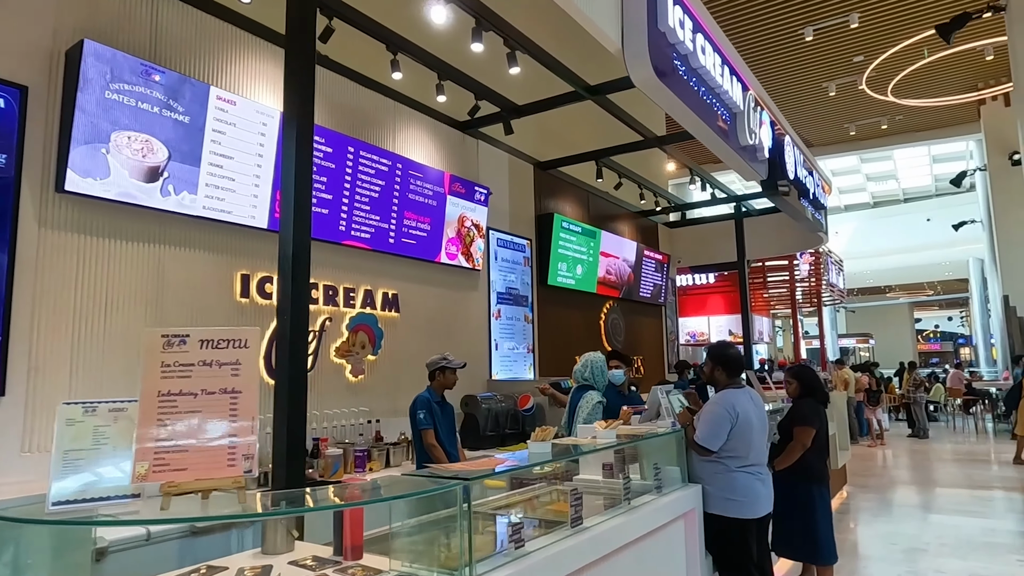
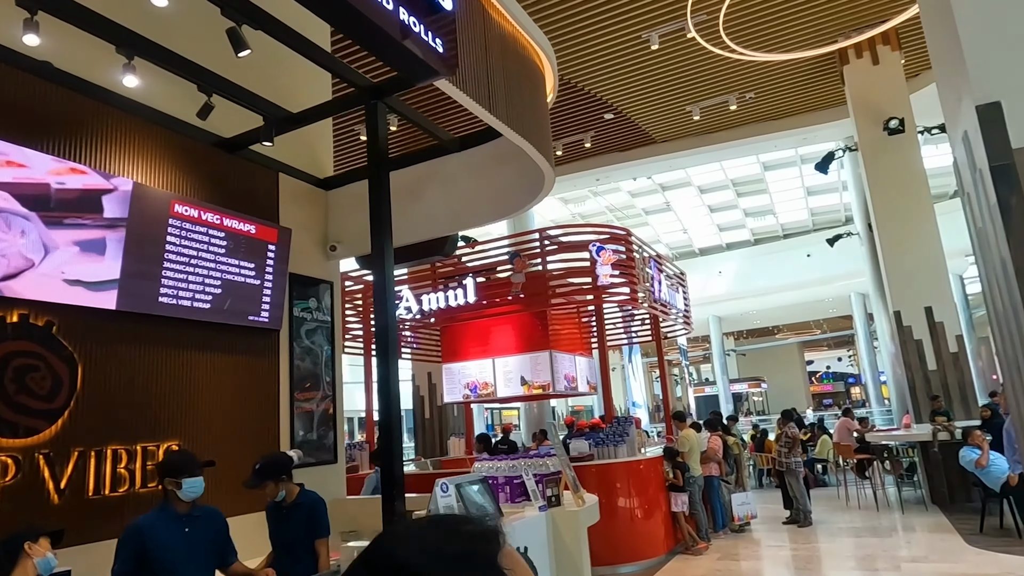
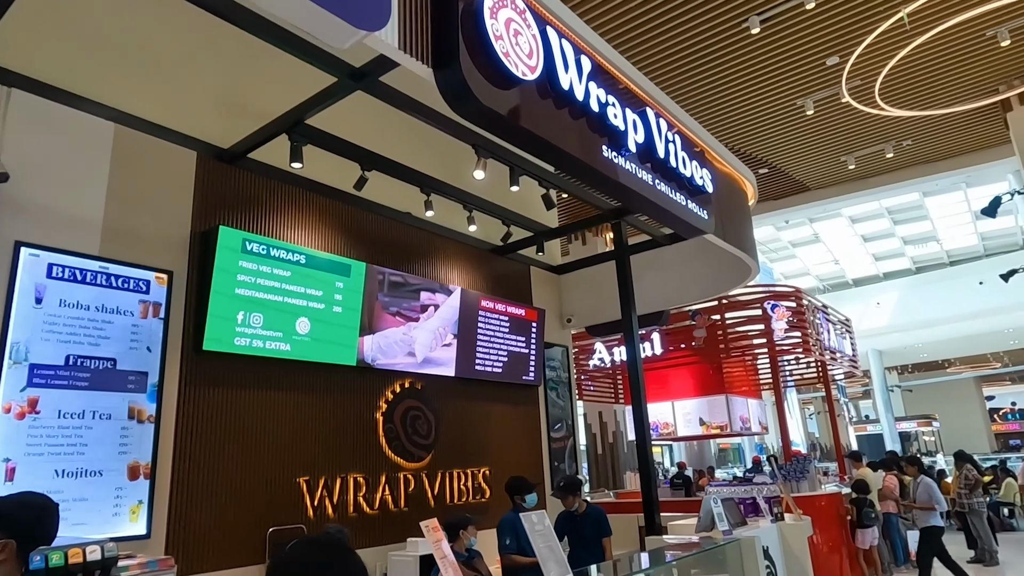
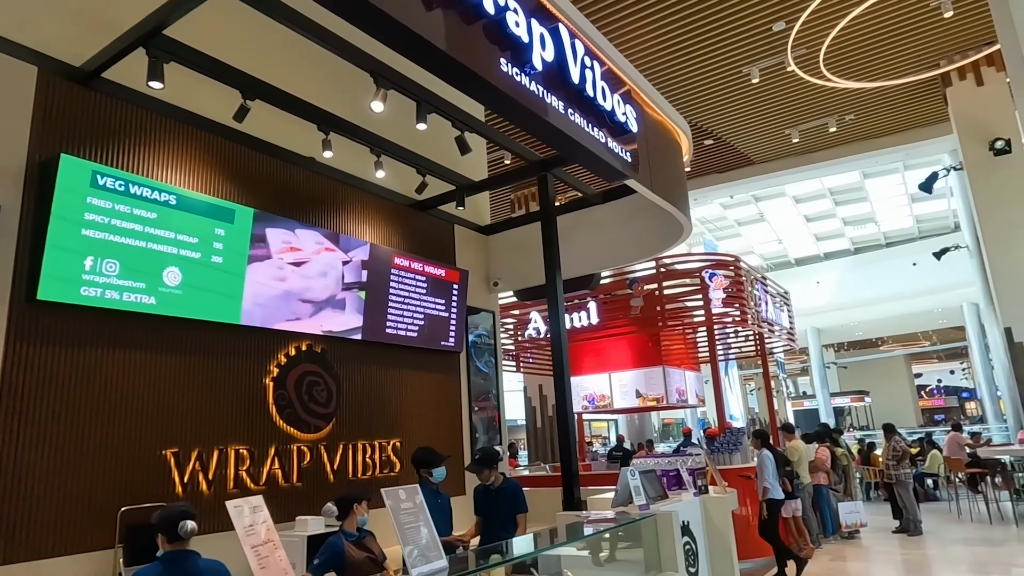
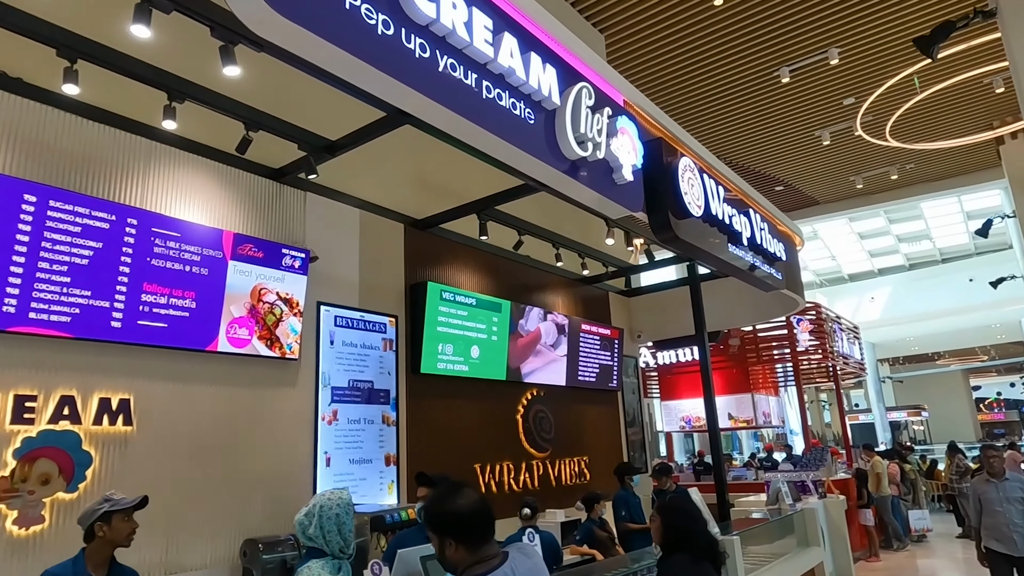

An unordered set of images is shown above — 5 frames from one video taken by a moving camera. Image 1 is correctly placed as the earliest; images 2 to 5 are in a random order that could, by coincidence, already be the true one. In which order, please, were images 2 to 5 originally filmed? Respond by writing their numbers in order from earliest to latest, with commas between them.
5, 3, 4, 2
